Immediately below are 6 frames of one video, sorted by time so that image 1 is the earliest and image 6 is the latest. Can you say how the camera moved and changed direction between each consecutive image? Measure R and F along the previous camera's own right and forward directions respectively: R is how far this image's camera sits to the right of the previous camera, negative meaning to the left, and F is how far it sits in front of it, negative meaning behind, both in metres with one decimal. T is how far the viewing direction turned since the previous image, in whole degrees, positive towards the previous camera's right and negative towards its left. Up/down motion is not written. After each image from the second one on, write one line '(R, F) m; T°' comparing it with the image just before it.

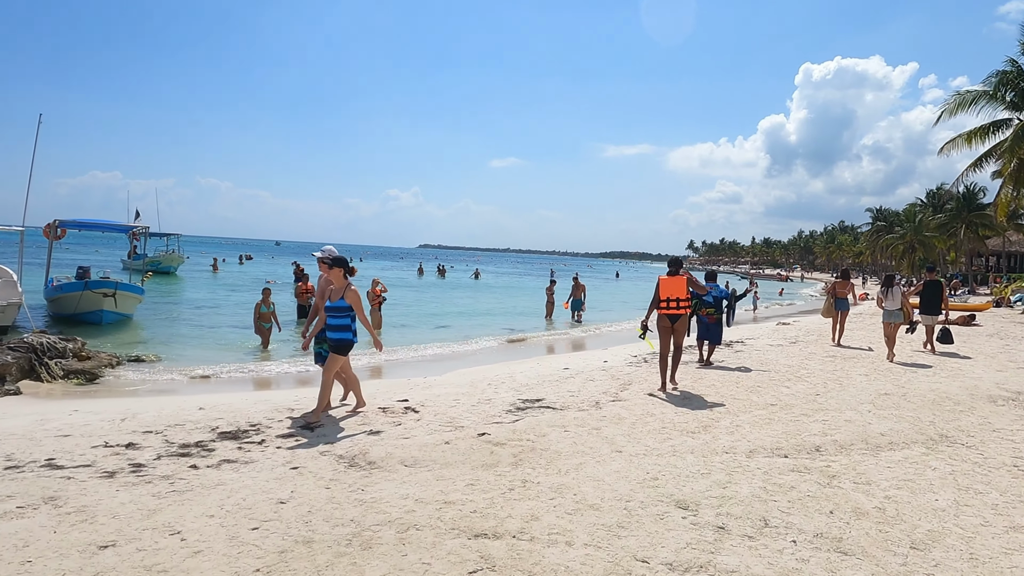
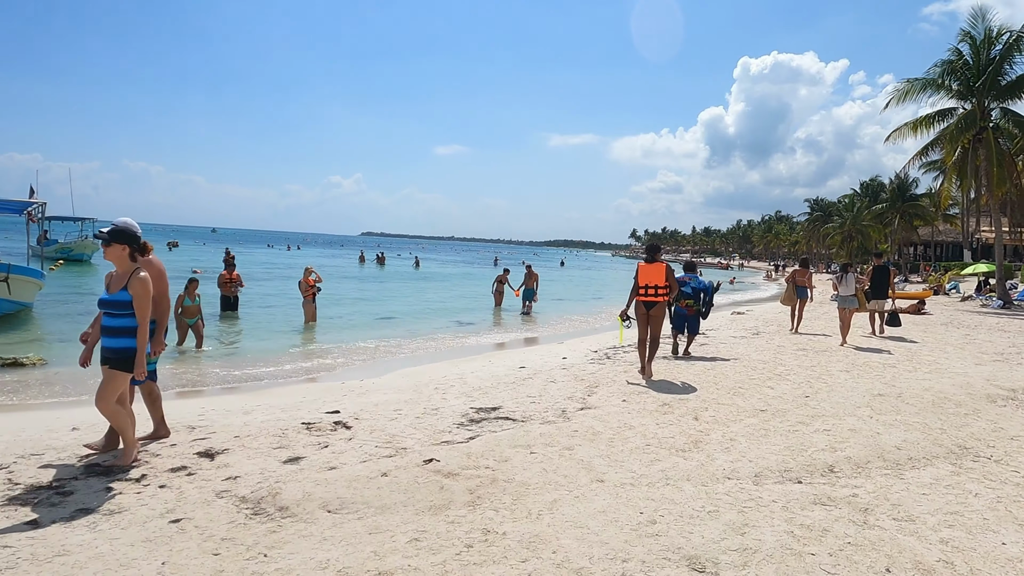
(-0.1, +1.2) m; +5°
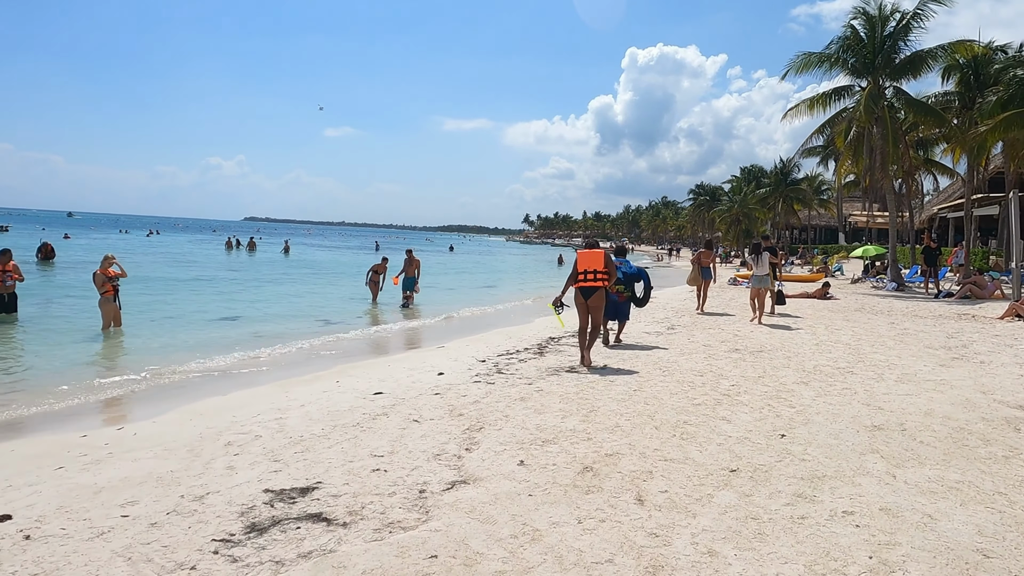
(+0.4, +2.6) m; +9°
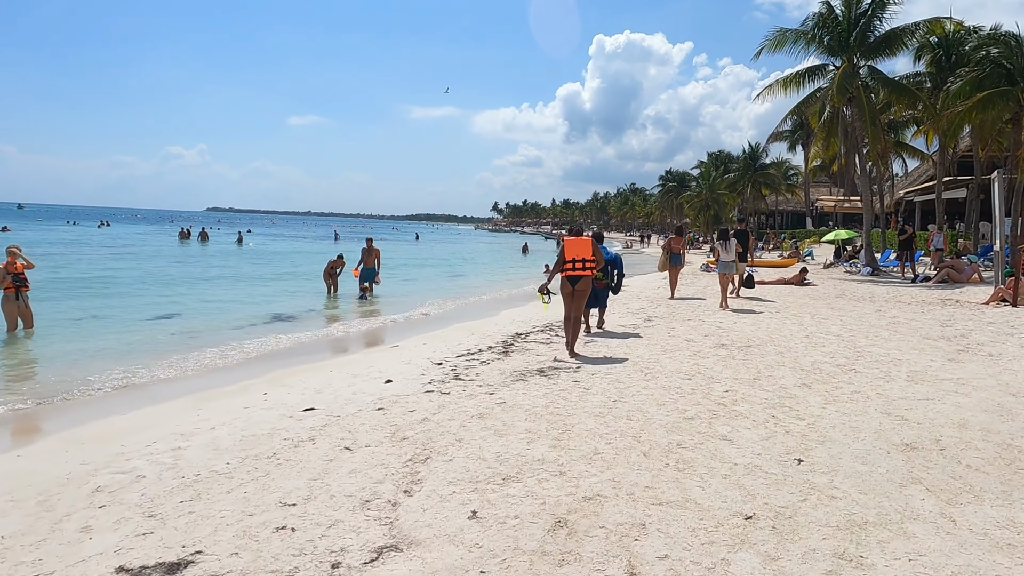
(+0.1, +1.0) m; +3°
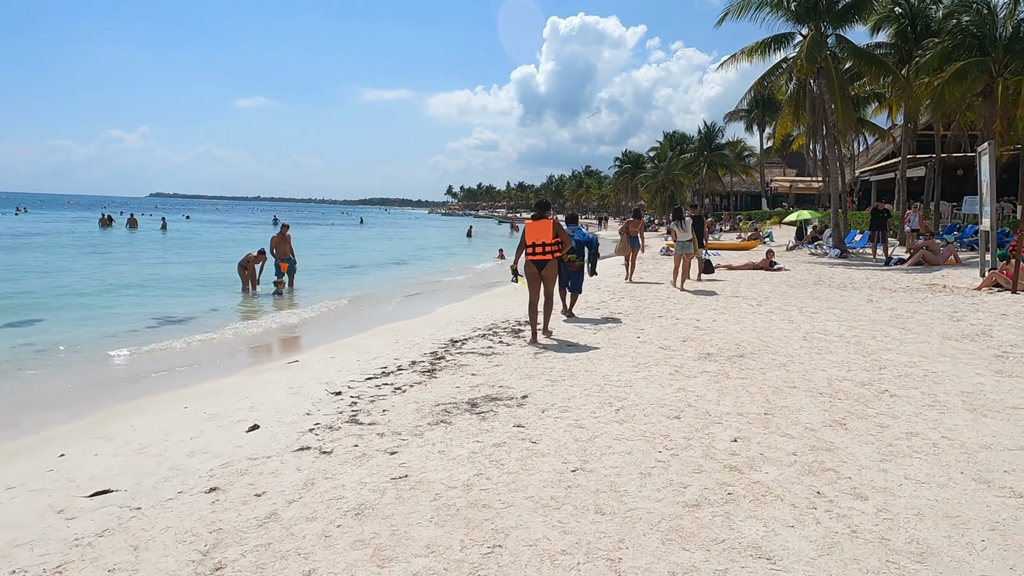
(+0.3, +1.9) m; +4°
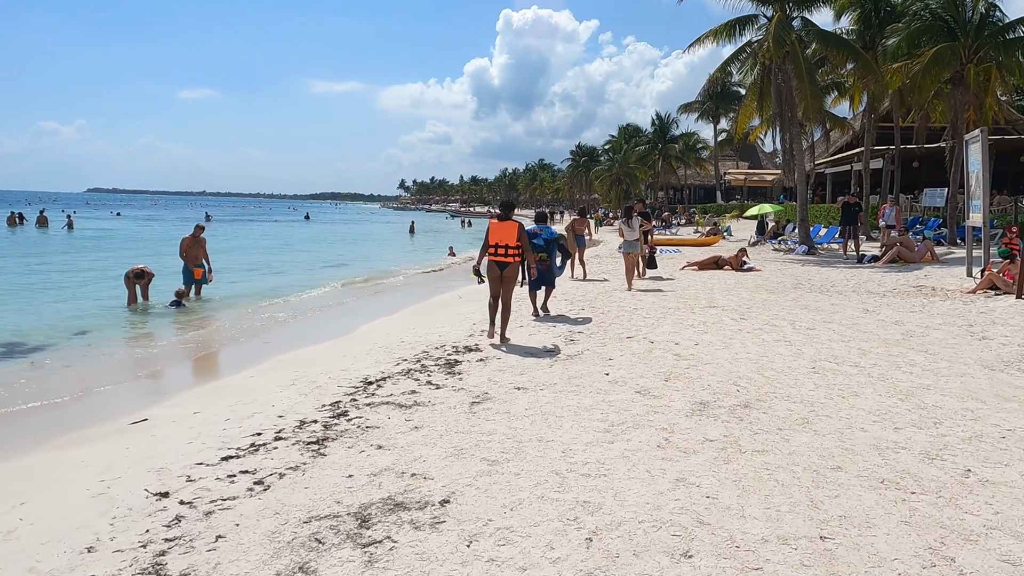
(+0.2, +1.8) m; +4°
